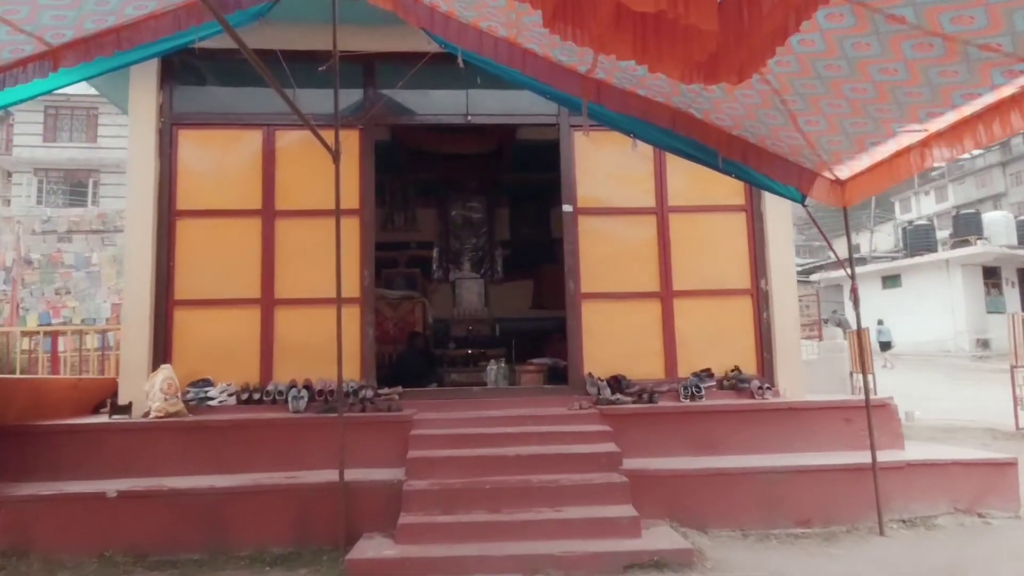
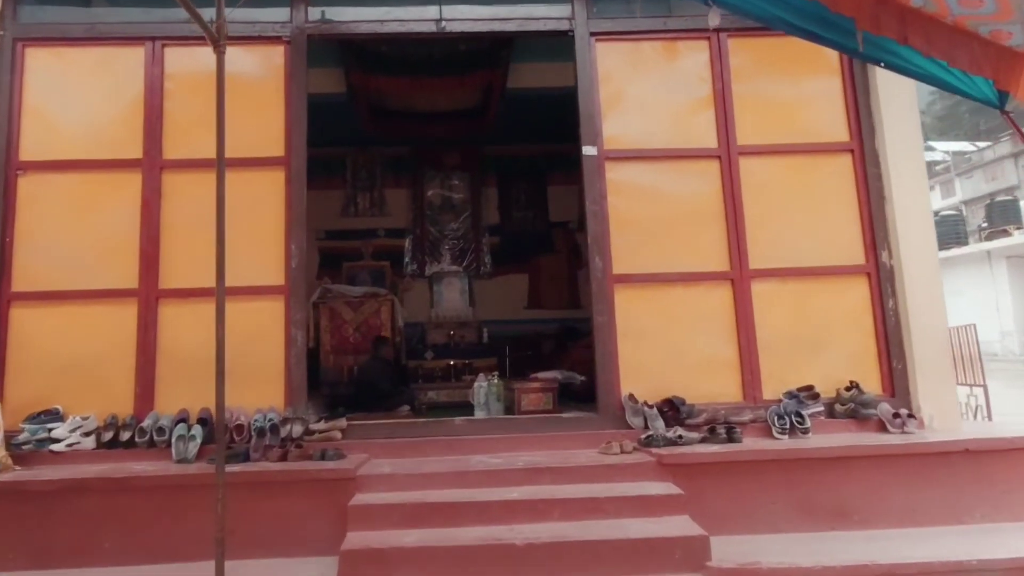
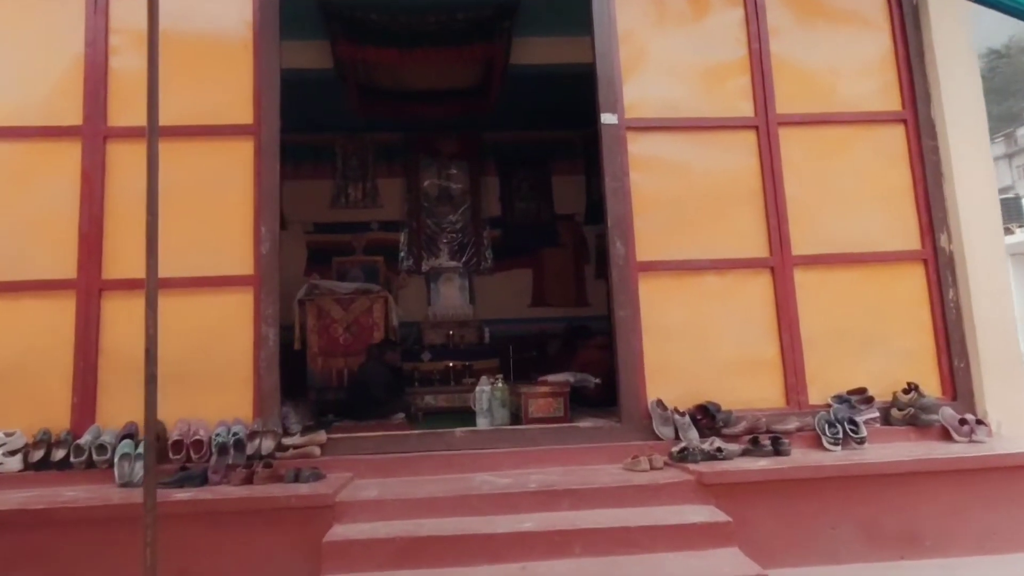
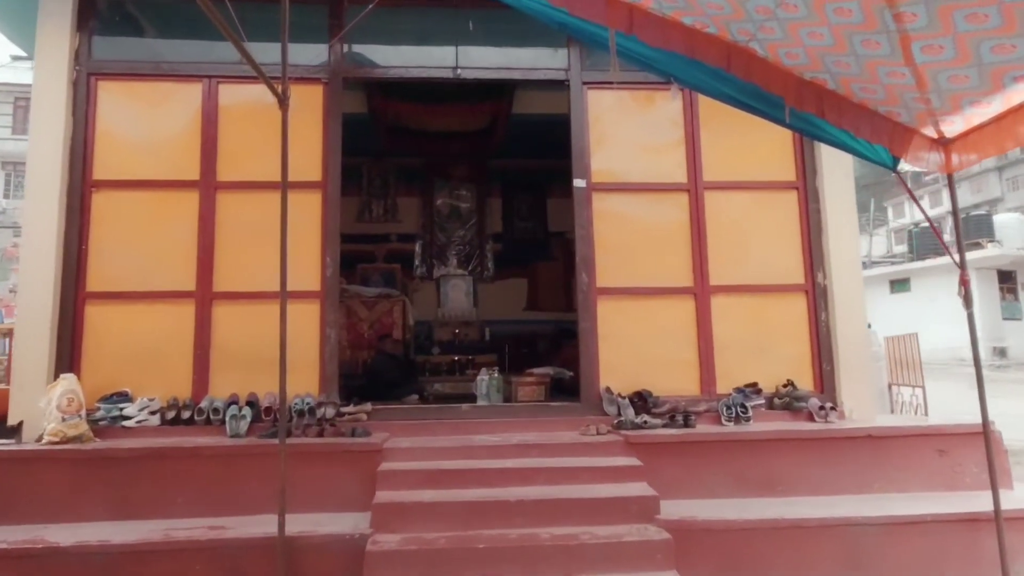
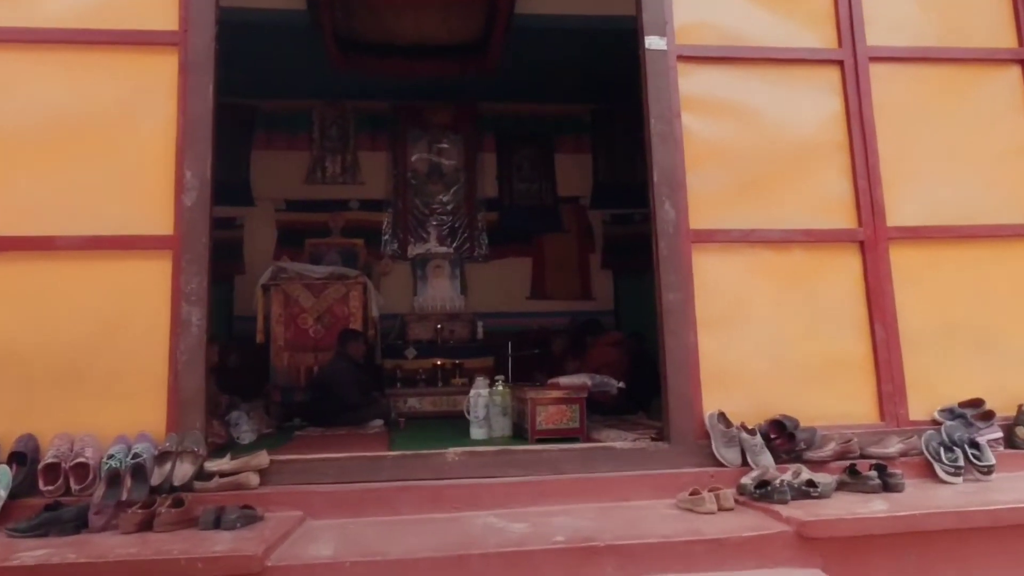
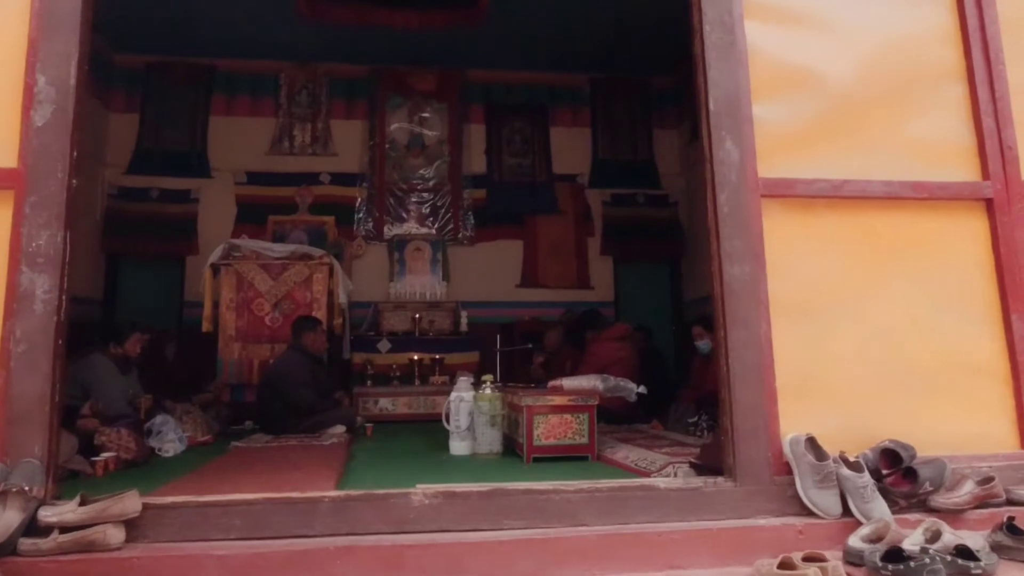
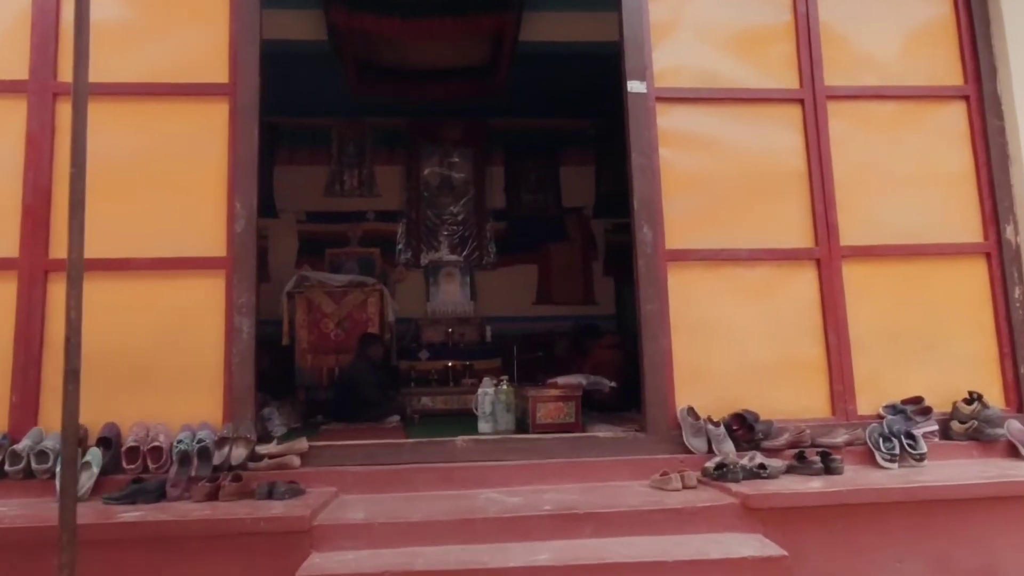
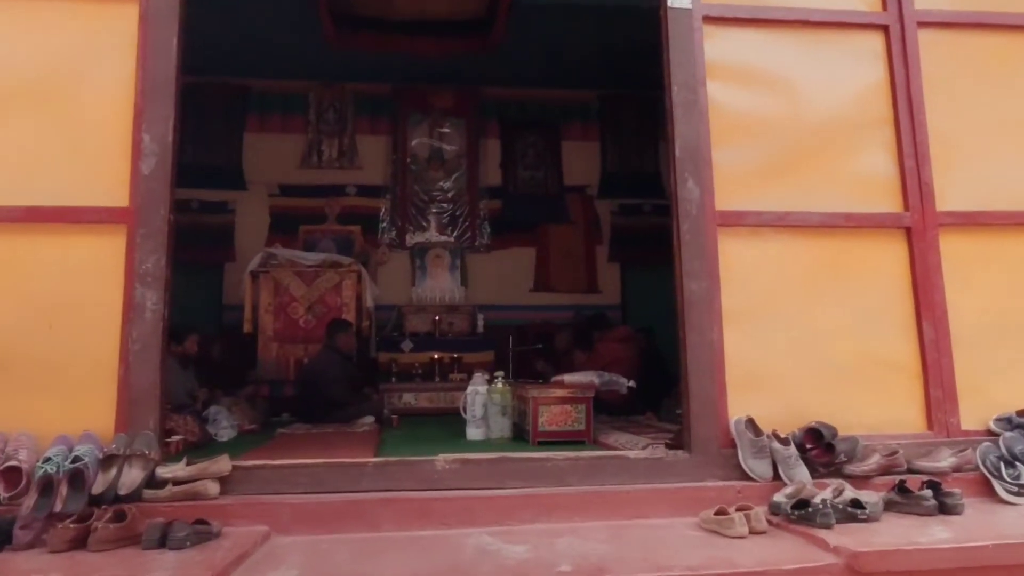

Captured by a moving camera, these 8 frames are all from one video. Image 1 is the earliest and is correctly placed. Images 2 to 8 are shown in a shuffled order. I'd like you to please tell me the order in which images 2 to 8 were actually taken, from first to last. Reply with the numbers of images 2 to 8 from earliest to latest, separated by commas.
4, 2, 3, 7, 5, 8, 6
